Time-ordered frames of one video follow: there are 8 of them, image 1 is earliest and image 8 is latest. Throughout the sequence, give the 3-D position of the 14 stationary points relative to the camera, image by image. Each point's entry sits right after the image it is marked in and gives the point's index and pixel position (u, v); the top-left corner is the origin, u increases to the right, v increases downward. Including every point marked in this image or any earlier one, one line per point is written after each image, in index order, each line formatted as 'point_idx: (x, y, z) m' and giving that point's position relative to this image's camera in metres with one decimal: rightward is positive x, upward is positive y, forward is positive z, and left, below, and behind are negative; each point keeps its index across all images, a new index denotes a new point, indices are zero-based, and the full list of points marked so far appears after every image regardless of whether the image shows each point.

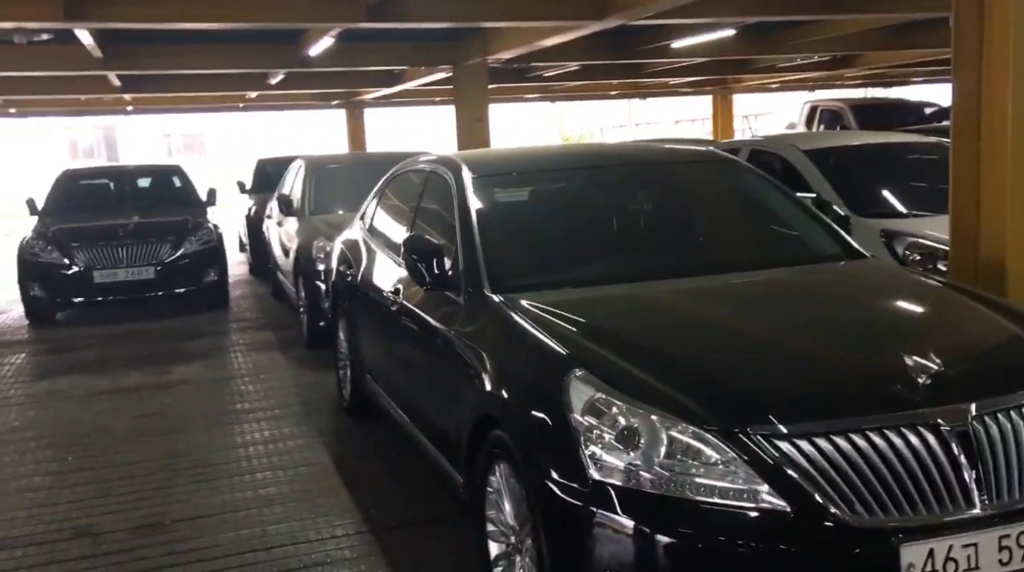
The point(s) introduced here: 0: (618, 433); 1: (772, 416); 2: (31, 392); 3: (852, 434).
0: (+0.2, -0.3, +2.0) m
1: (+0.5, -0.3, +1.9) m
2: (-2.6, -0.6, +5.1) m
3: (+0.7, -0.3, +1.9) m
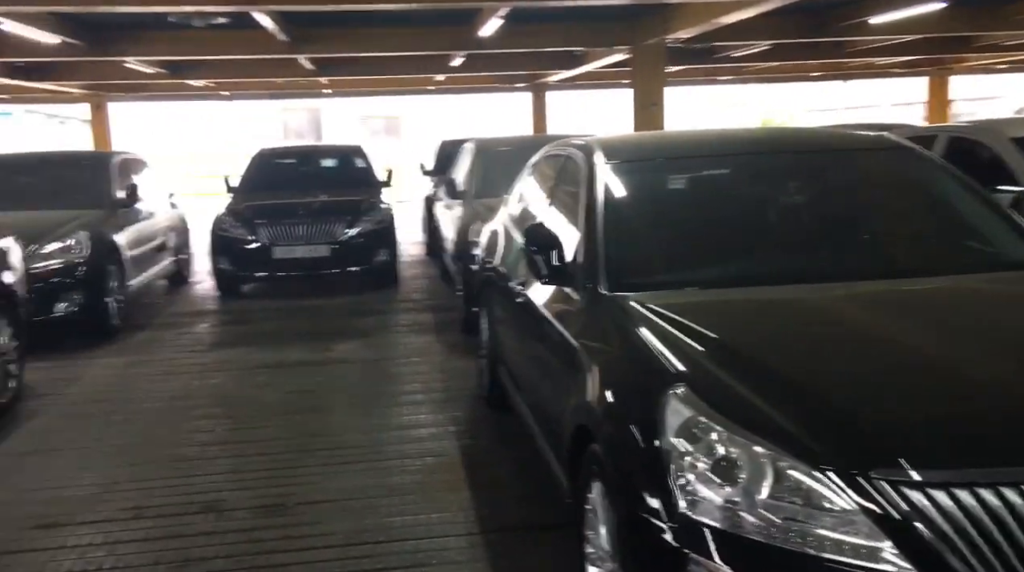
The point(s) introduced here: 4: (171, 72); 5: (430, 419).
0: (+0.4, -0.3, +1.7) m
1: (+0.6, -0.3, +1.6) m
2: (-1.7, -0.4, +5.3) m
3: (+0.8, -0.3, +1.5) m
4: (-3.2, +2.0, +9.1) m
5: (-0.4, -0.6, +4.1) m
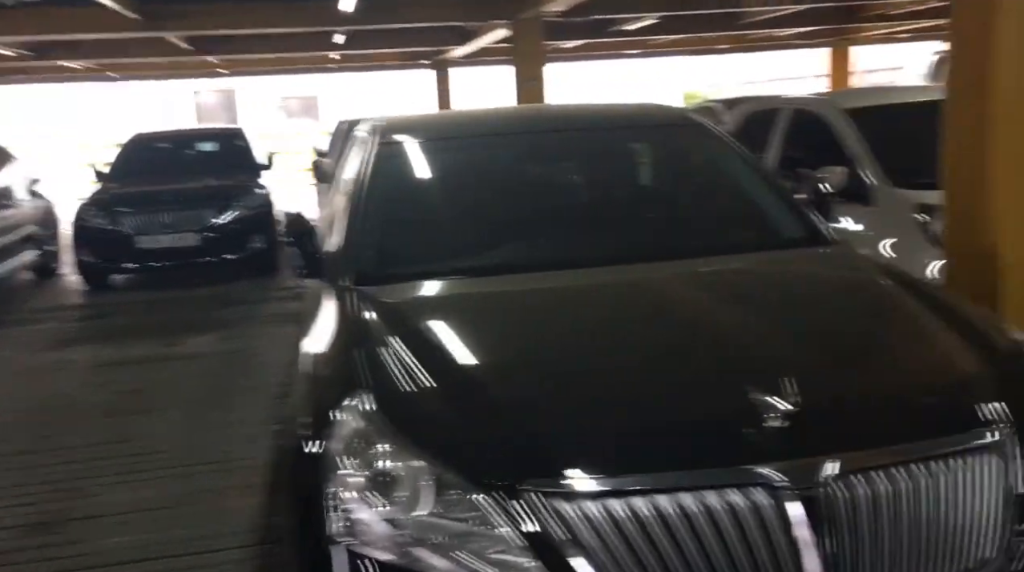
0: (-0.2, -0.3, +1.5) m
1: (+0.1, -0.3, +1.4) m
2: (-2.5, -0.4, +5.0) m
3: (+0.2, -0.3, +1.4) m
4: (-4.3, +2.1, +8.7) m
5: (-1.0, -0.5, +3.9) m
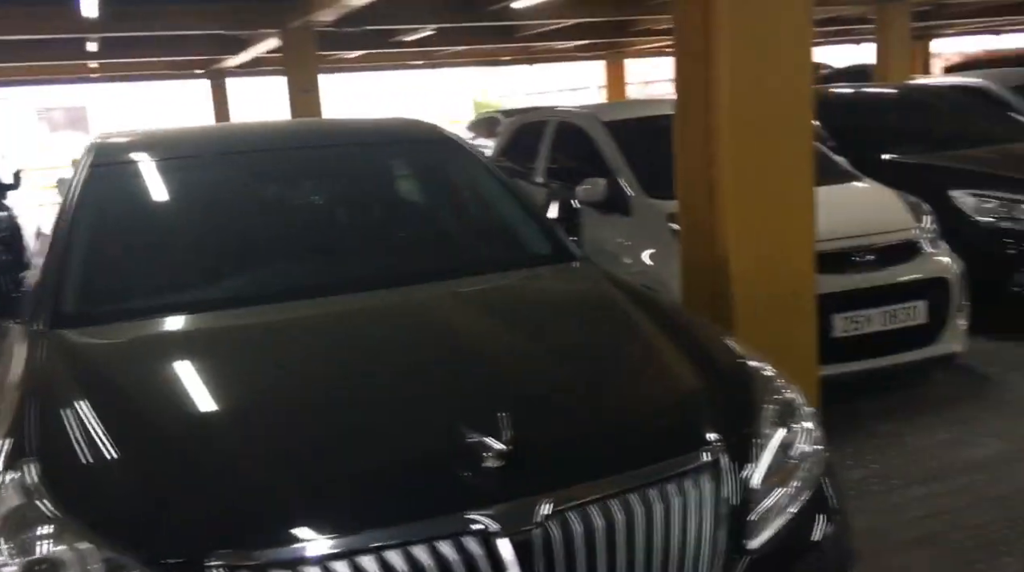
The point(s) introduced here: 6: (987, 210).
0: (-0.6, -0.4, +1.3) m
1: (-0.3, -0.3, +1.3) m
2: (-3.6, -0.6, +4.3) m
3: (-0.2, -0.4, +1.3) m
4: (-6.2, +1.8, +7.5) m
5: (-1.9, -0.7, +3.5) m
6: (+2.5, +0.4, +5.1) m
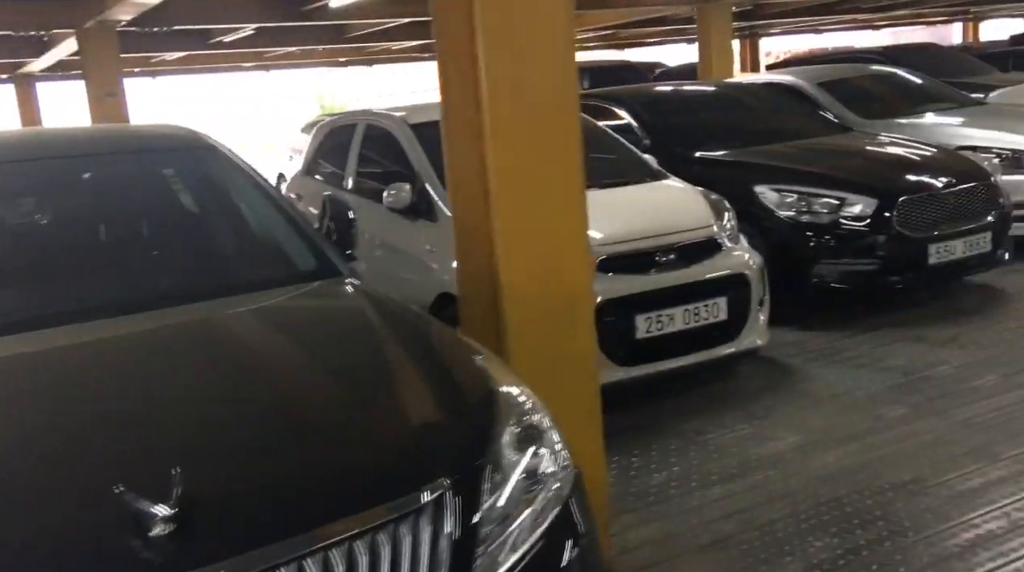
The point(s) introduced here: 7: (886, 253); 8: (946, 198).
0: (-1.0, -0.5, +1.0) m
1: (-0.7, -0.4, +1.1) m
2: (-4.4, -0.8, +3.5) m
3: (-0.6, -0.4, +1.1) m
4: (-7.5, +1.4, +6.3) m
5: (-2.6, -0.8, +3.0) m
6: (+1.5, +0.4, +5.2) m
7: (+2.0, +0.2, +5.1) m
8: (+2.4, +0.5, +5.3) m
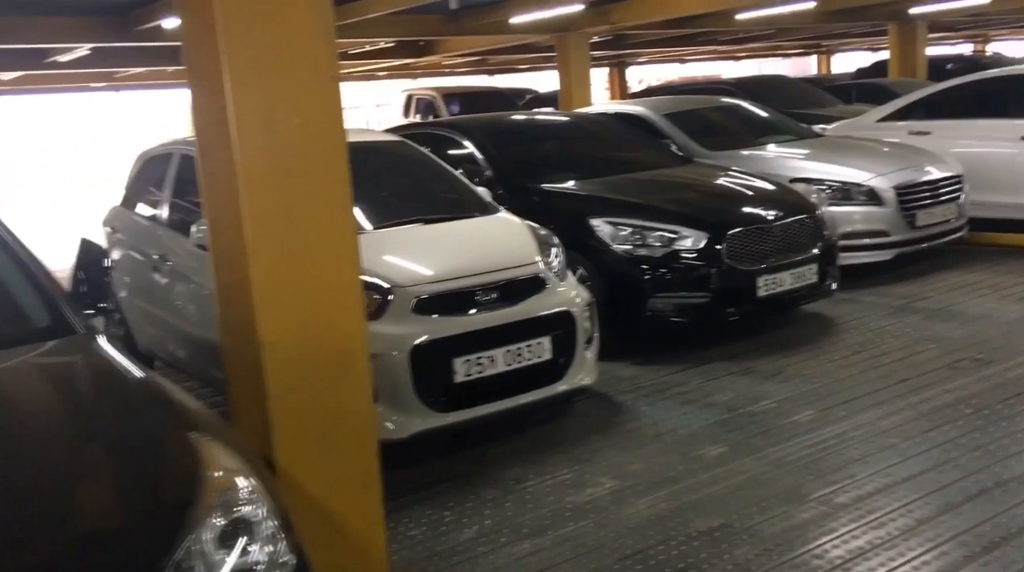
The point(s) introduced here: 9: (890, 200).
0: (-1.4, -0.6, +0.7) m
1: (-1.1, -0.5, +0.8) m
2: (-5.0, -1.0, +2.8) m
3: (-1.0, -0.5, +0.8) m
4: (-8.5, +1.1, +5.2) m
5: (-3.2, -1.0, +2.4) m
6: (+0.6, +0.3, +5.2) m
7: (+1.1, 0.0, +5.1) m
8: (+1.5, +0.3, +5.3) m
9: (+2.7, +0.6, +6.7) m
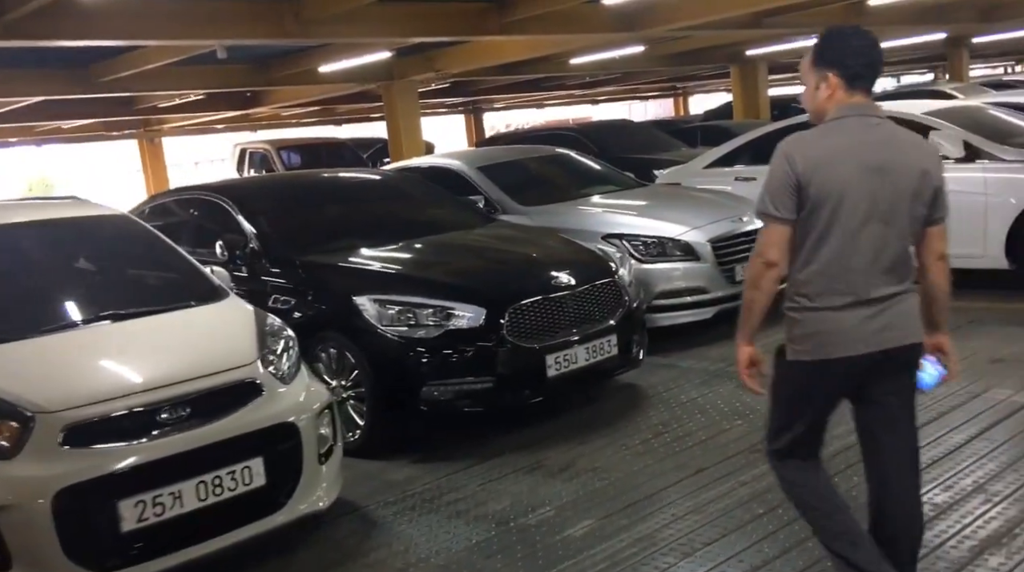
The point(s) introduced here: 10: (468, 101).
0: (-2.0, -0.9, -0.2) m
1: (-1.7, -0.8, -0.1) m
2: (-5.8, -1.6, +1.4) m
3: (-1.6, -0.8, 0.0) m
4: (-9.6, +0.3, +3.5) m
5: (-4.0, -1.4, +1.3) m
6: (-0.6, -0.2, +4.5) m
7: (-0.1, -0.4, +4.5) m
8: (+0.3, -0.1, +4.8) m
9: (+1.3, +0.2, +6.3) m
10: (-0.9, +3.7, +19.0) m
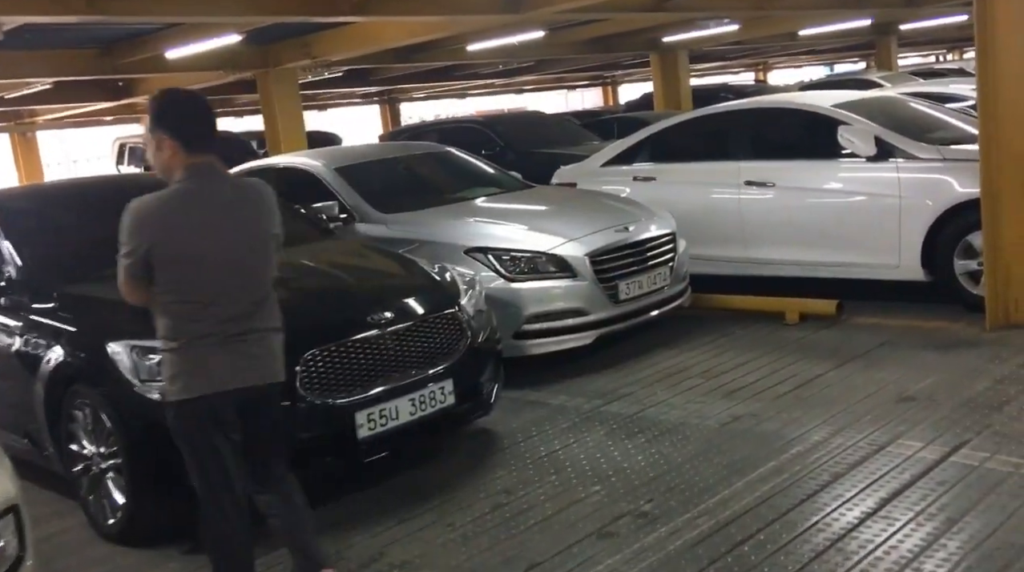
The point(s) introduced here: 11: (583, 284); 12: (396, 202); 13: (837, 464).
0: (-2.5, -1.1, -1.2) m
1: (-2.2, -1.0, -1.1) m
2: (-6.4, -1.8, +0.2) m
3: (-2.1, -1.0, -1.0) m
4: (-10.3, +0.1, +2.1) m
5: (-4.5, -1.7, +0.2) m
6: (-1.3, -0.3, +3.6) m
7: (-0.8, -0.5, +3.6) m
8: (-0.5, -0.2, +3.9) m
9: (+0.4, +0.1, +5.4) m
10: (-2.5, +3.7, +18.0) m
11: (+0.4, 0.0, +5.4) m
12: (-0.8, +0.6, +6.5) m
13: (+1.3, -0.7, +3.8) m
